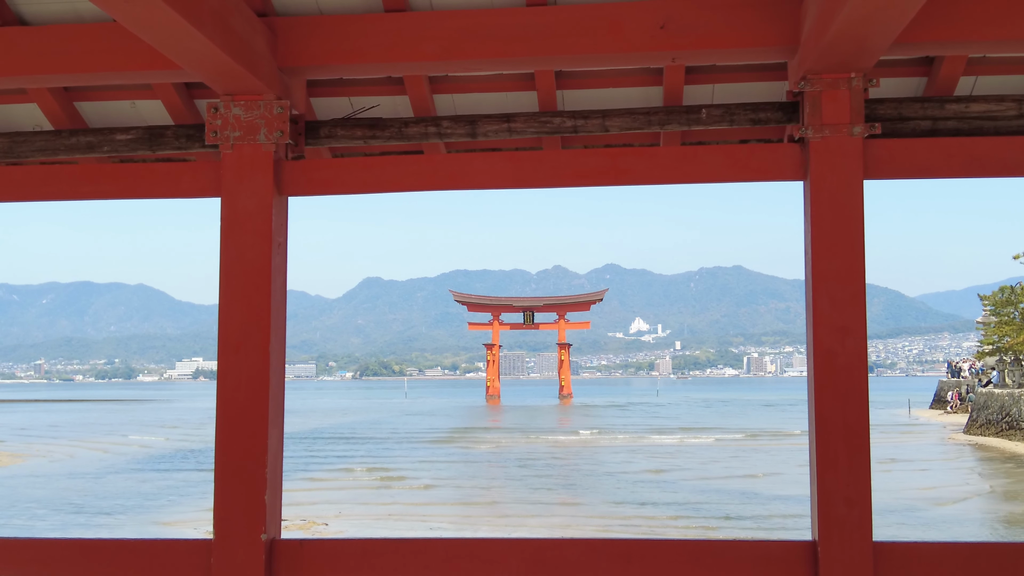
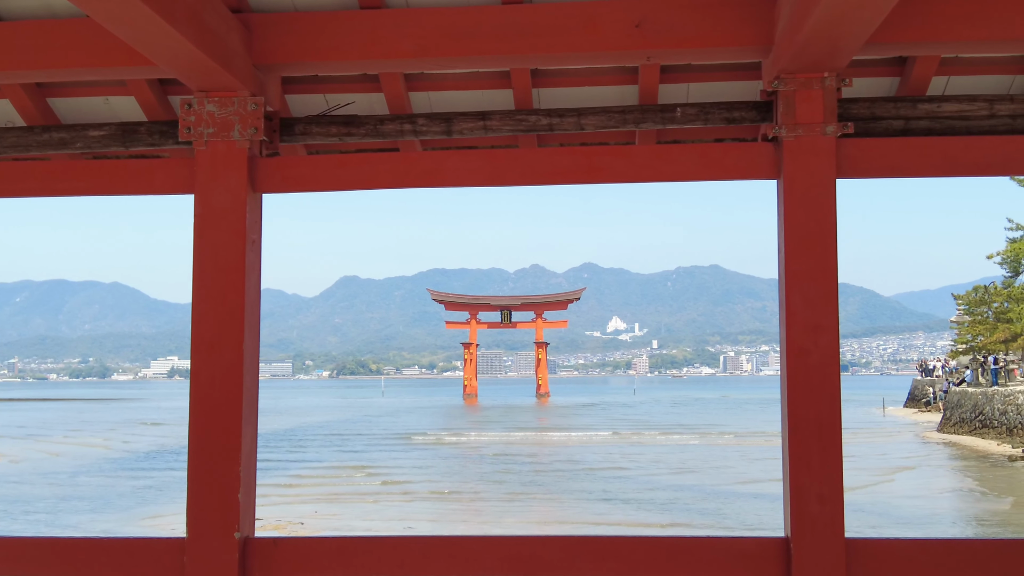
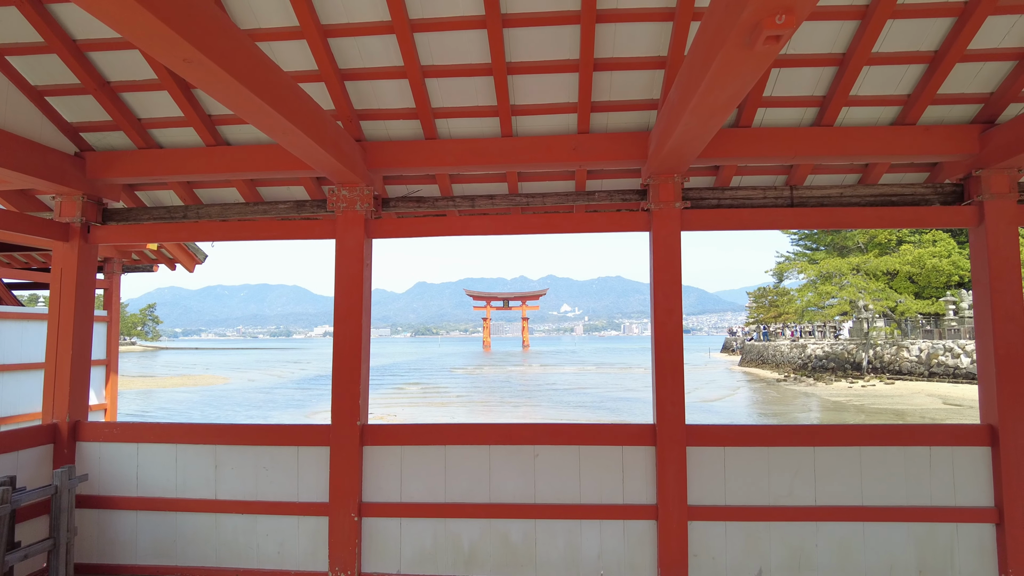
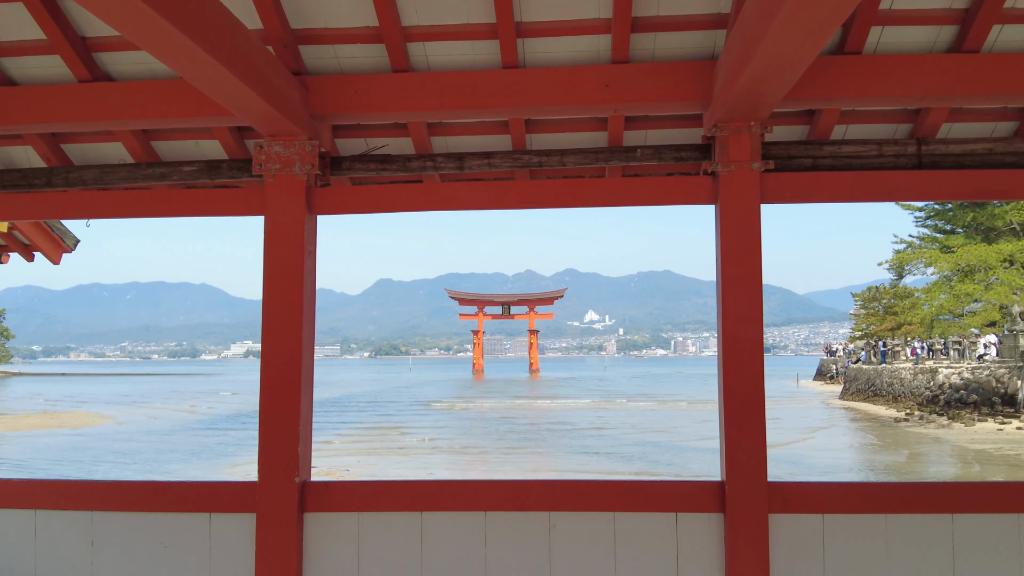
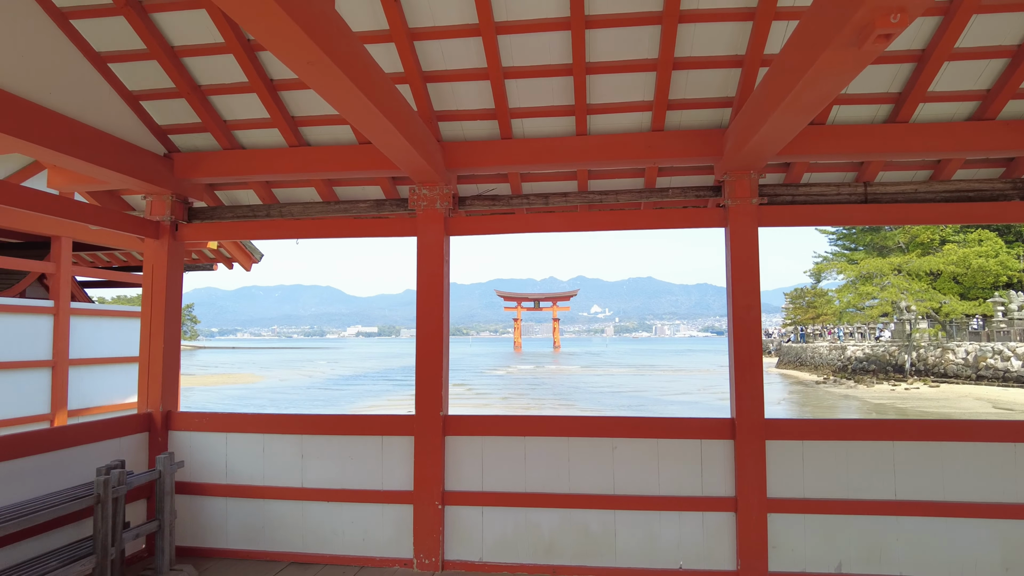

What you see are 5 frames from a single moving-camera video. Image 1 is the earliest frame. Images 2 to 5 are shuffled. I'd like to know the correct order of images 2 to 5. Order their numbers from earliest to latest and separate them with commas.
2, 4, 3, 5
